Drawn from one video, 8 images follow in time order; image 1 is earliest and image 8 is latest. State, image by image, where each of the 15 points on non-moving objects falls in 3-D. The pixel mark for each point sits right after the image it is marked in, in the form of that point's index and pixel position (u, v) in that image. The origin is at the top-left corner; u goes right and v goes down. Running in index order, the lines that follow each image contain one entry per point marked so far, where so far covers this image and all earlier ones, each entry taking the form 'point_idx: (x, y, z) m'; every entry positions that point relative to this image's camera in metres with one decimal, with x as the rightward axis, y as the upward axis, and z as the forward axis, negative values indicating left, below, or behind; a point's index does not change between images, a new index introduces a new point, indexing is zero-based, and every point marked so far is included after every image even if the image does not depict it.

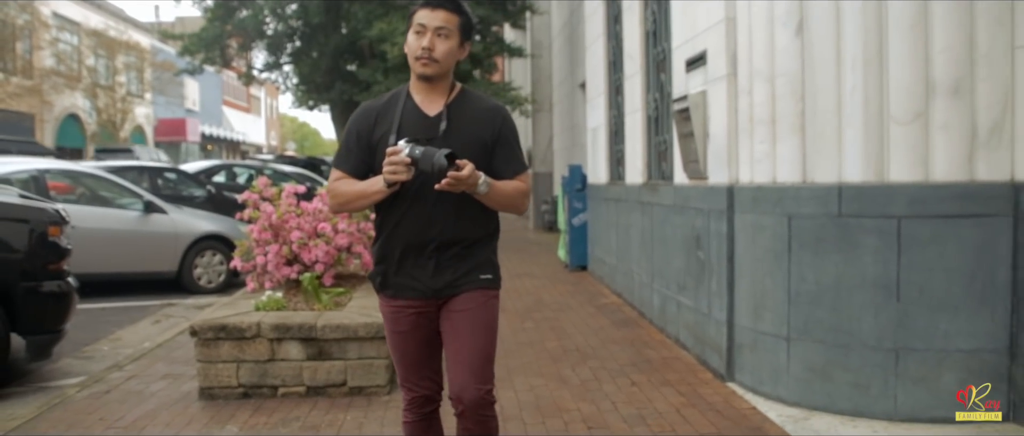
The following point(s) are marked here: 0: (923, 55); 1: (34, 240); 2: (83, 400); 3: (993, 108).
0: (+2.0, +0.8, +4.7) m
1: (-3.3, -0.2, +6.6) m
2: (-2.6, -1.1, +5.9) m
3: (+2.3, +0.5, +4.6) m
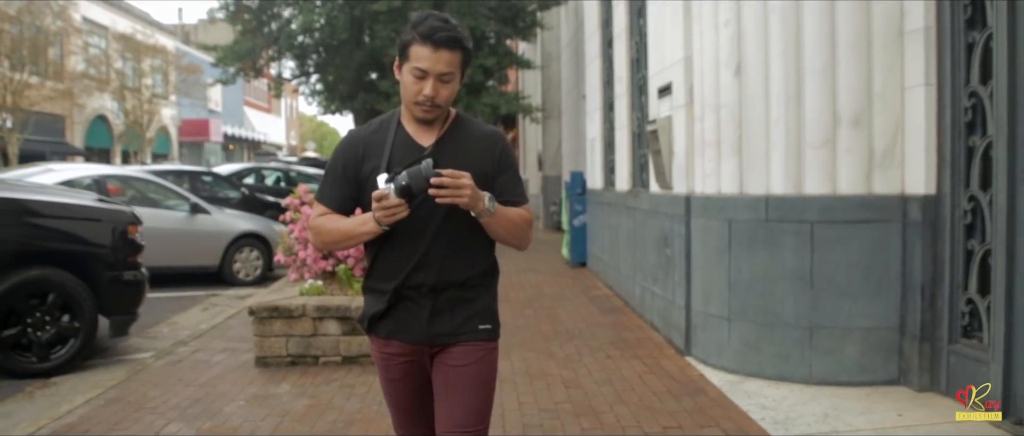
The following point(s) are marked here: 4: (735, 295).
0: (+2.0, +0.8, +5.9) m
1: (-3.3, -0.2, +7.9) m
2: (-2.7, -1.1, +7.2) m
3: (+2.3, +0.5, +5.8) m
4: (+1.5, -0.5, +6.3) m
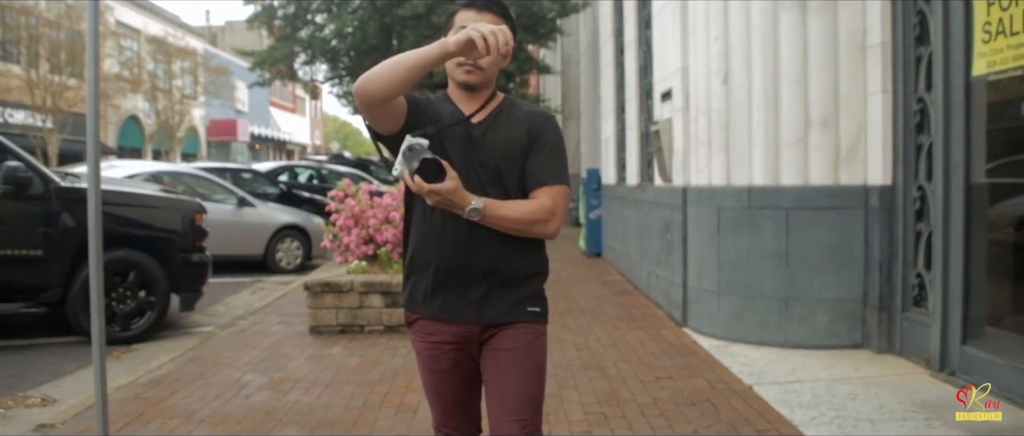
0: (+2.1, +0.9, +6.9) m
1: (-3.1, -0.1, +9.0) m
2: (-2.5, -1.0, +8.3) m
3: (+2.4, +0.6, +6.8) m
4: (+1.6, -0.4, +7.3) m
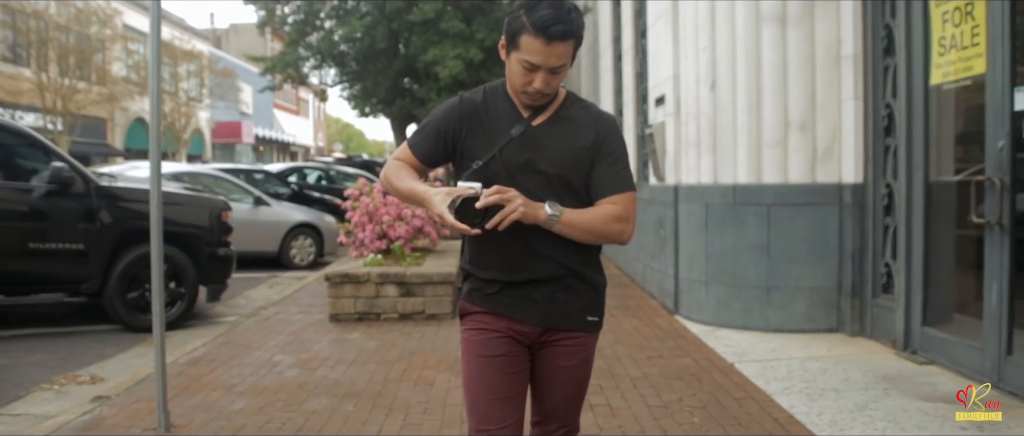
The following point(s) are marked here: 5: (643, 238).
0: (+2.1, +0.9, +7.6) m
1: (-3.0, 0.0, +9.7) m
2: (-2.5, -1.0, +9.0) m
3: (+2.5, +0.6, +7.5) m
4: (+1.7, -0.4, +7.9) m
5: (+1.4, -0.2, +10.2) m
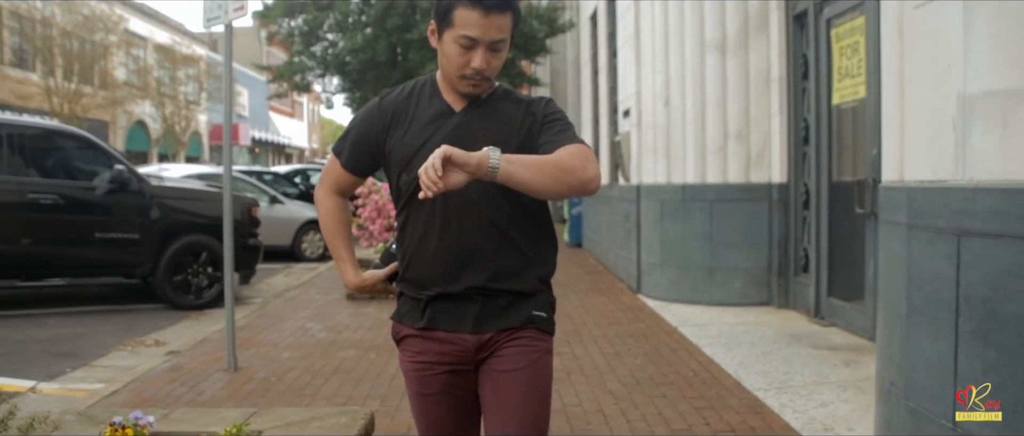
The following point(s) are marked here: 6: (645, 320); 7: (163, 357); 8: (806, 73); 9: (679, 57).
0: (+2.0, +1.0, +9.2) m
1: (-3.2, 0.0, +11.3) m
2: (-2.6, -0.9, +10.6) m
3: (+2.3, +0.7, +9.1) m
4: (+1.5, -0.3, +9.5) m
5: (+1.3, -0.2, +11.9) m
6: (+1.2, -0.9, +8.5) m
7: (-2.8, -1.1, +7.7) m
8: (+2.6, +1.3, +8.6) m
9: (+1.7, +1.6, +9.5) m
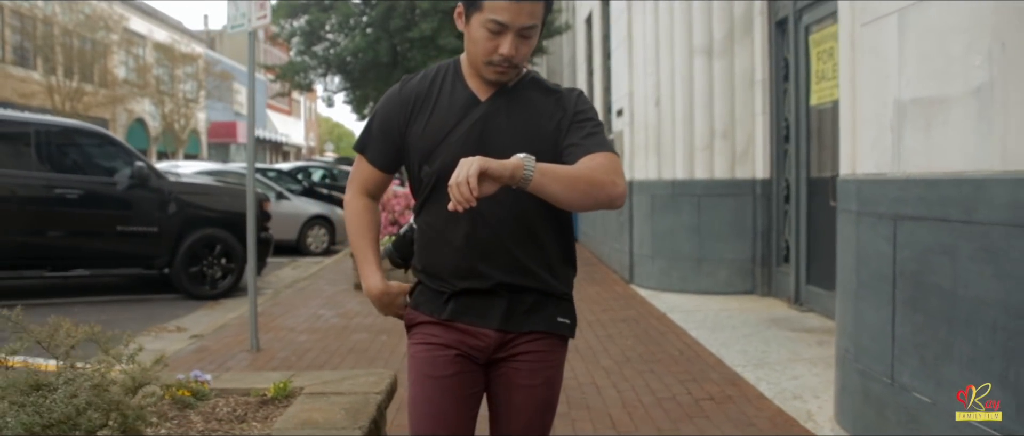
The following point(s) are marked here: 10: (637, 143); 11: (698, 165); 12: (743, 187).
0: (+2.0, +1.0, +9.8) m
1: (-3.2, +0.1, +11.9) m
2: (-2.6, -0.9, +11.1) m
3: (+2.3, +0.8, +9.7) m
4: (+1.5, -0.2, +10.1) m
5: (+1.2, -0.1, +12.4) m
6: (+1.2, -0.9, +9.1) m
7: (-2.8, -1.1, +8.3) m
8: (+2.6, +1.4, +9.2) m
9: (+1.6, +1.7, +10.0) m
10: (+1.4, +0.8, +10.8) m
11: (+1.9, +0.5, +9.8) m
12: (+2.3, +0.3, +9.7) m
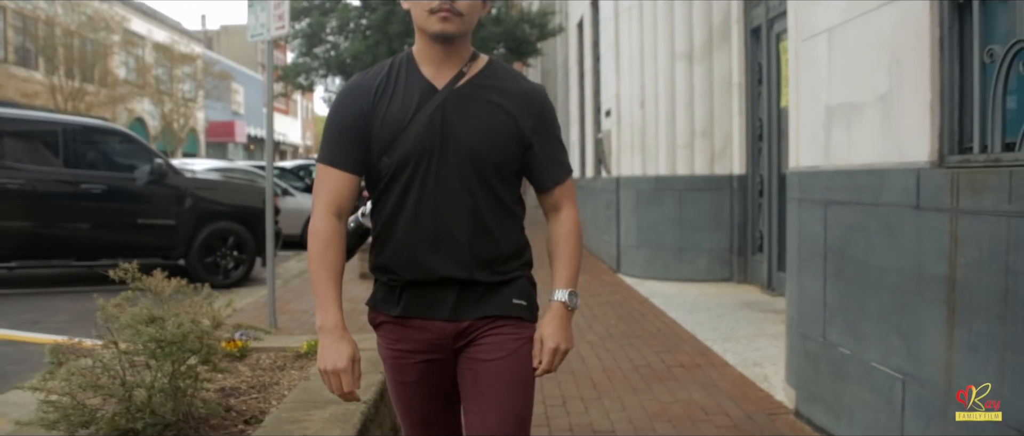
0: (+2.0, +1.1, +10.5) m
1: (-3.3, +0.2, +12.6) m
2: (-2.7, -0.8, +11.9) m
3: (+2.3, +0.8, +10.4) m
4: (+1.5, -0.2, +10.9) m
5: (+1.2, 0.0, +13.2) m
6: (+1.1, -0.8, +9.9) m
7: (-2.9, -1.0, +9.0) m
8: (+2.6, +1.5, +9.9) m
9: (+1.6, +1.7, +10.8) m
10: (+1.4, +0.9, +11.5) m
11: (+1.9, +0.6, +10.6) m
12: (+2.3, +0.4, +10.4) m
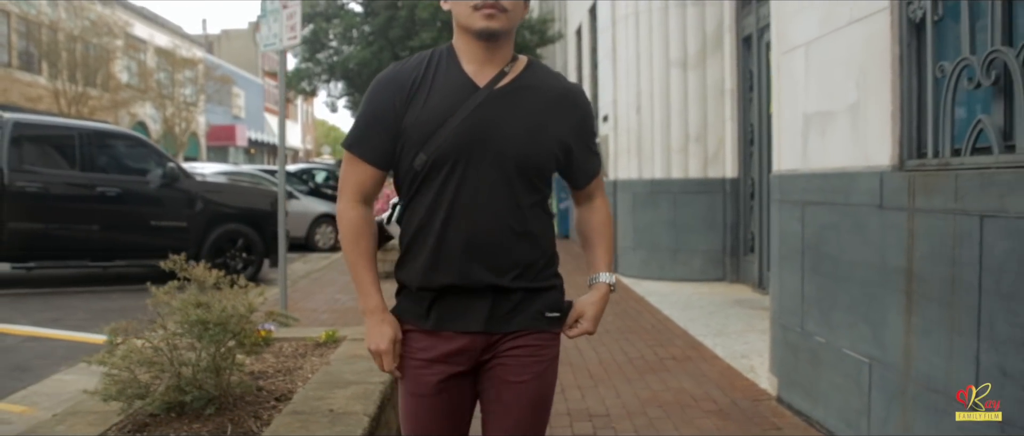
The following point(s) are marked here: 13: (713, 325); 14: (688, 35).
0: (+2.0, +1.1, +10.9) m
1: (-3.2, +0.1, +13.0) m
2: (-2.6, -0.8, +12.2) m
3: (+2.3, +0.8, +10.8) m
4: (+1.5, -0.2, +11.3) m
5: (+1.2, 0.0, +13.6) m
6: (+1.1, -0.8, +10.2) m
7: (-2.9, -1.0, +9.4) m
8: (+2.6, +1.4, +10.3) m
9: (+1.6, +1.7, +11.2) m
10: (+1.4, +0.9, +11.9) m
11: (+1.9, +0.6, +10.9) m
12: (+2.3, +0.4, +10.8) m
13: (+1.7, -0.9, +8.0) m
14: (+2.0, +2.1, +10.8) m
